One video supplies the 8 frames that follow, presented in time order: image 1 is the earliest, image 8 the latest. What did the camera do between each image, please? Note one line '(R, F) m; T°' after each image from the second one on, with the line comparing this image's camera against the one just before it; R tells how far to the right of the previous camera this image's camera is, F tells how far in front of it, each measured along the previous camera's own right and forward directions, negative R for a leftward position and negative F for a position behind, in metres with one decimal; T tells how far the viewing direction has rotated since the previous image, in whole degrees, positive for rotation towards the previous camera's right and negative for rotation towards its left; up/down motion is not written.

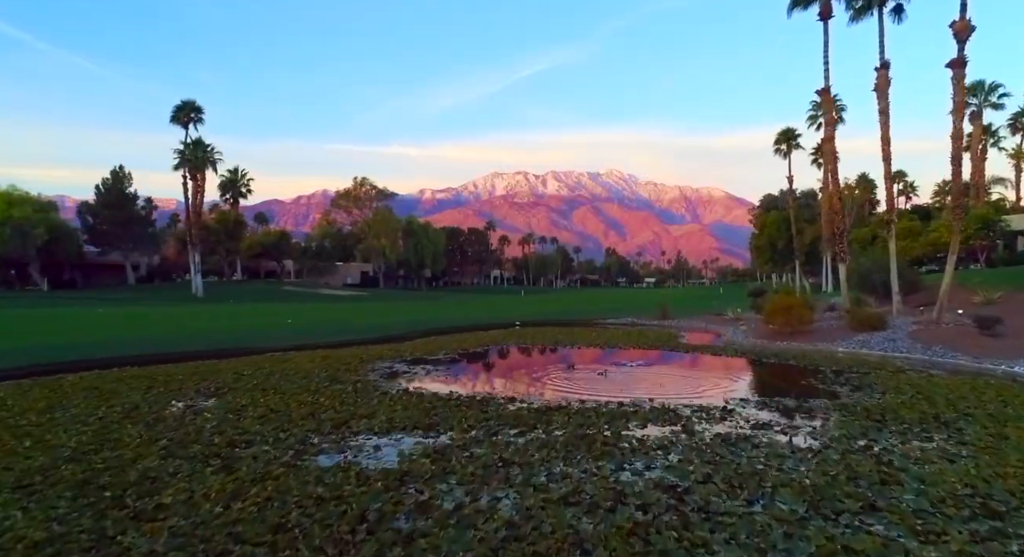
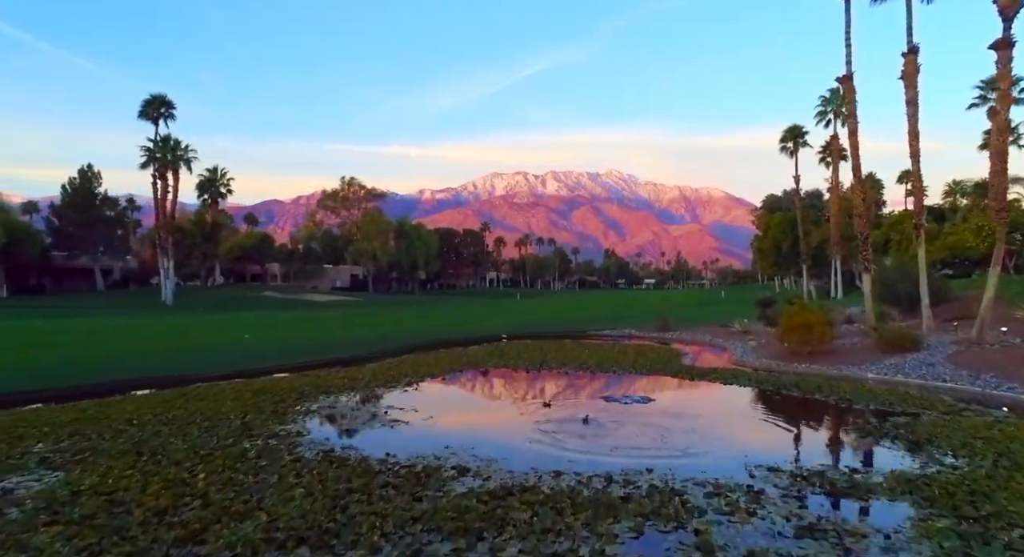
(+0.5, +2.3) m; 0°
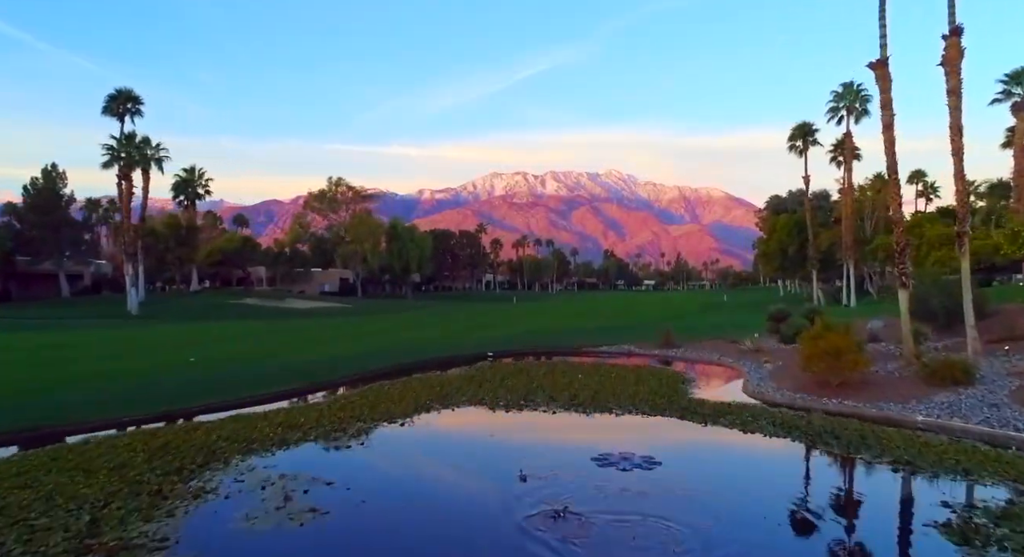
(+0.4, +2.5) m; 0°
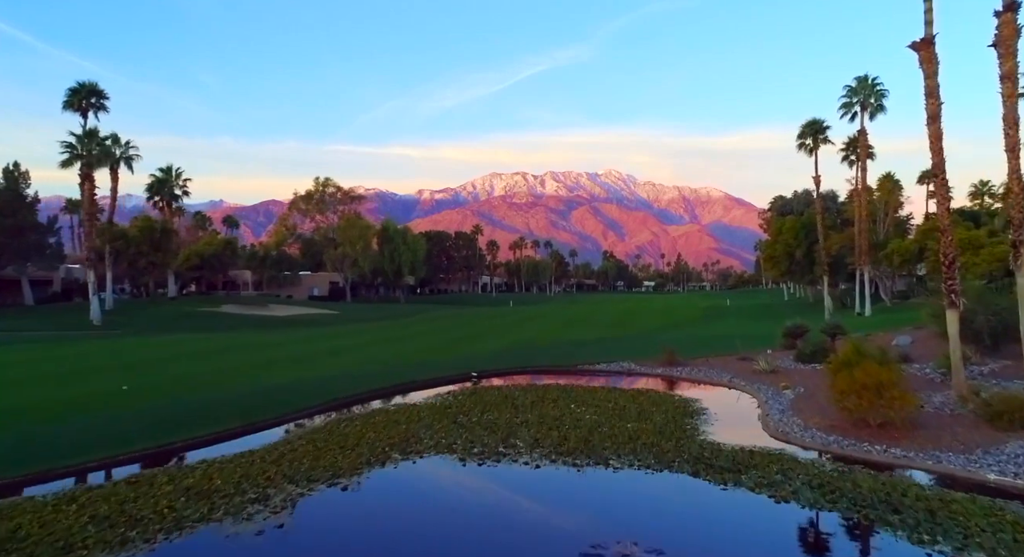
(+0.4, +2.3) m; 0°
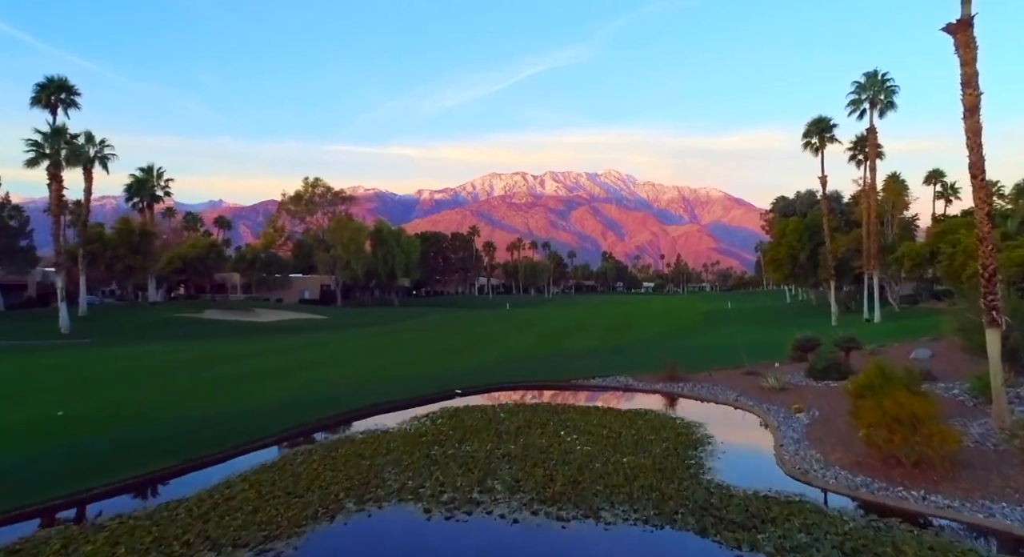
(+0.4, +1.6) m; 0°
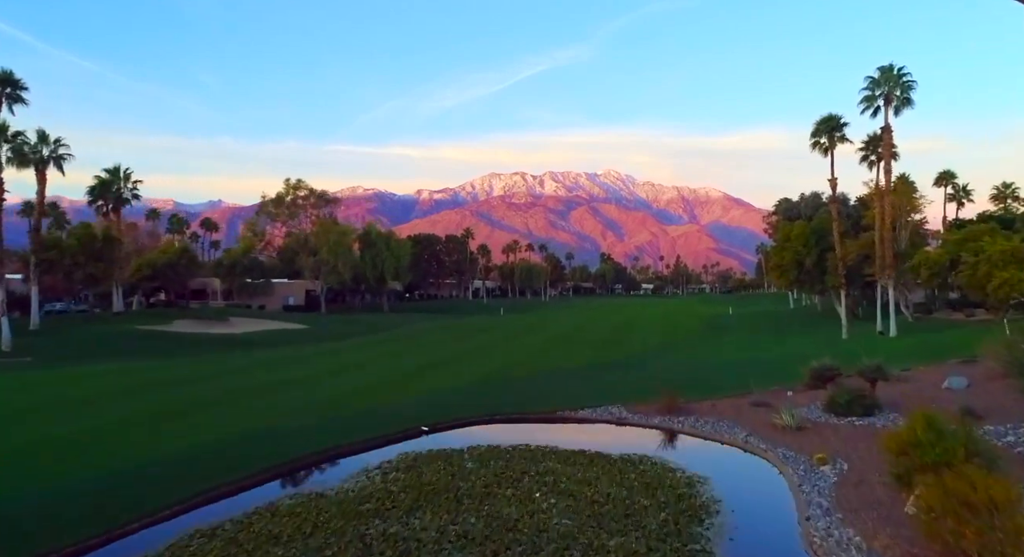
(+0.6, +2.5) m; 0°
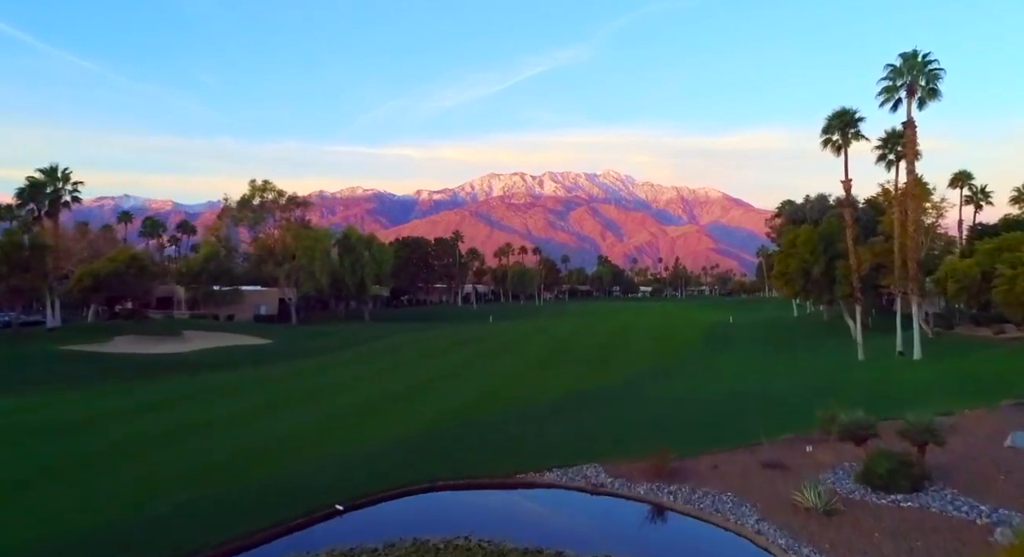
(+1.1, +3.8) m; 0°
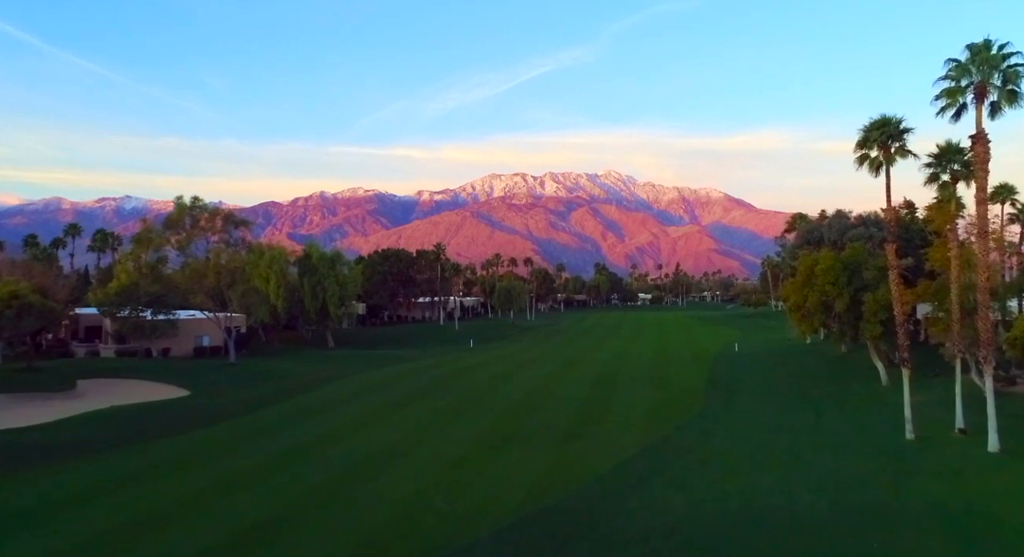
(+1.9, +6.9) m; 0°
